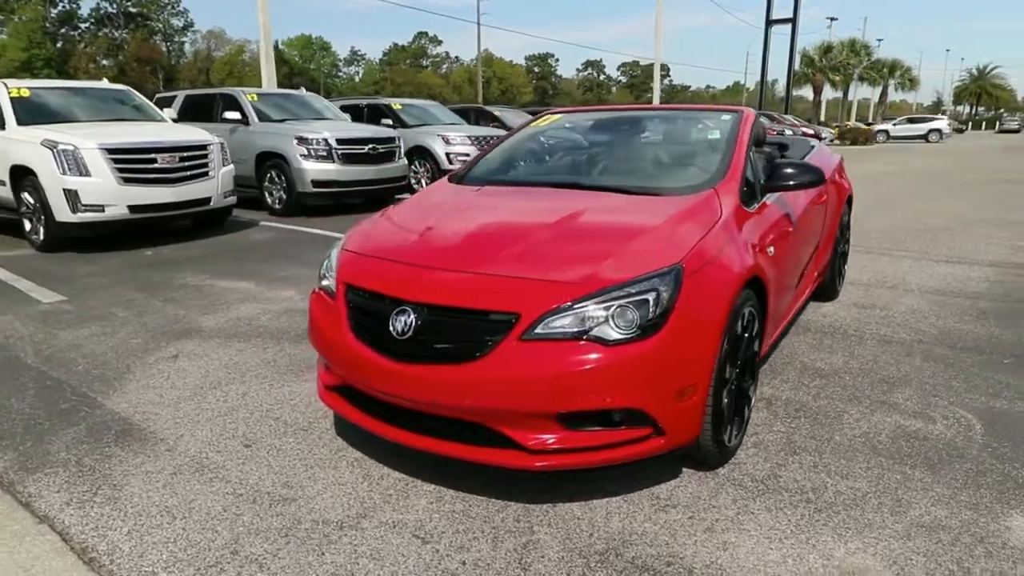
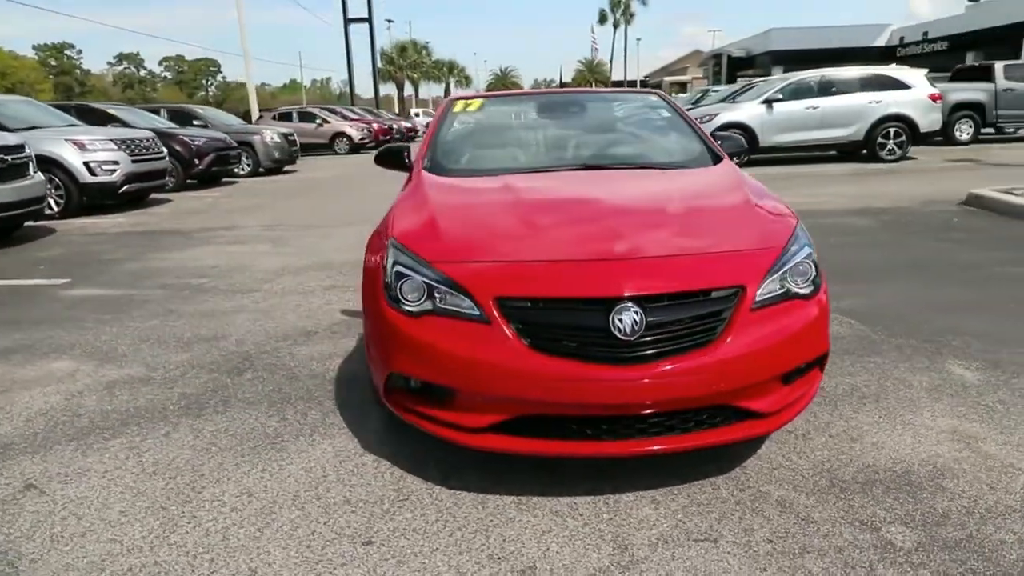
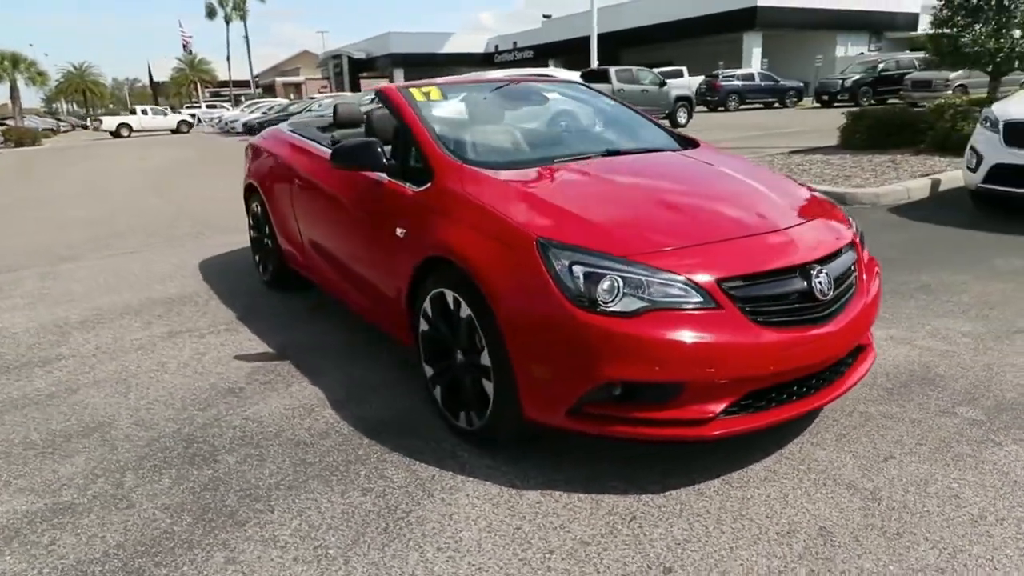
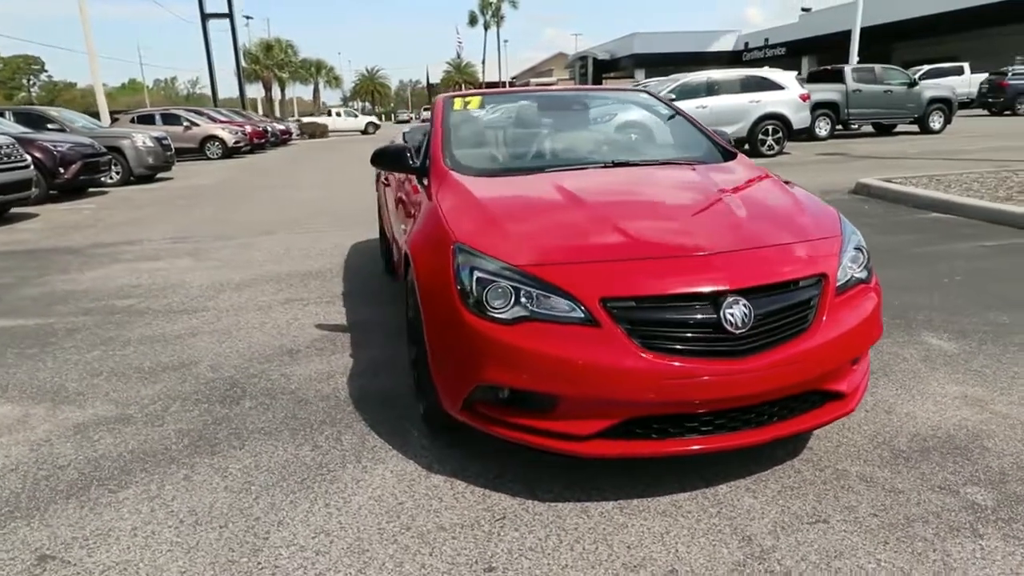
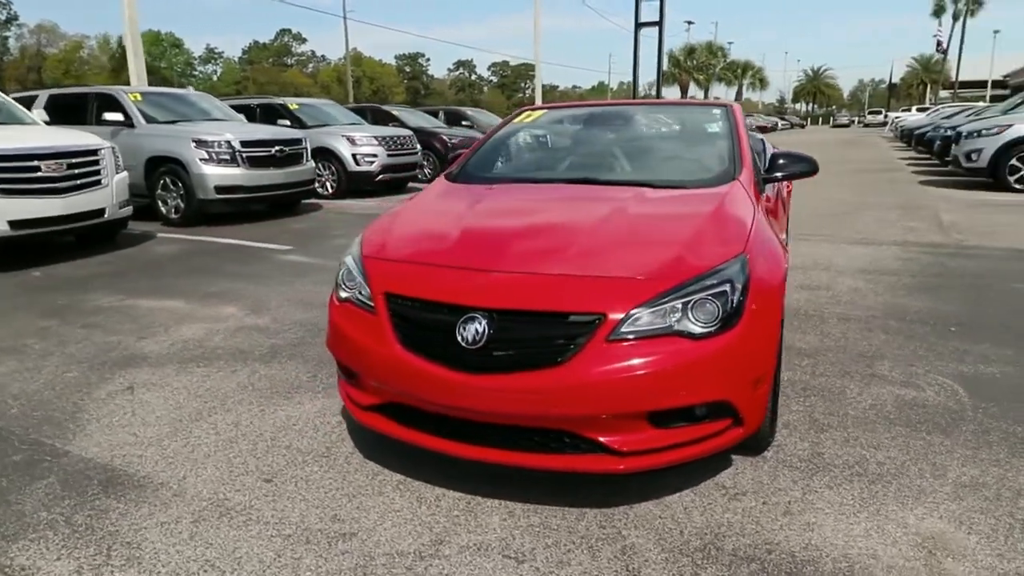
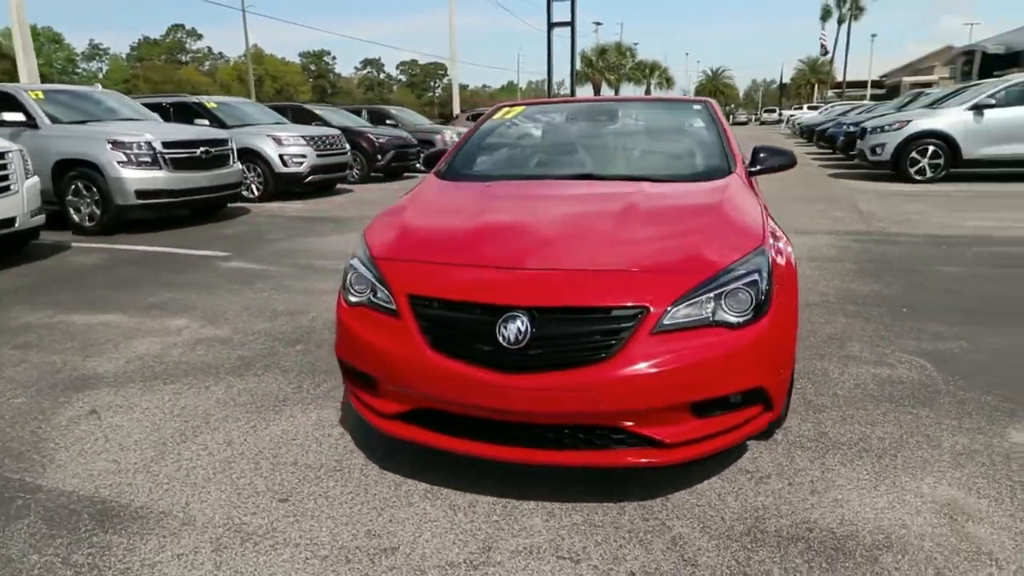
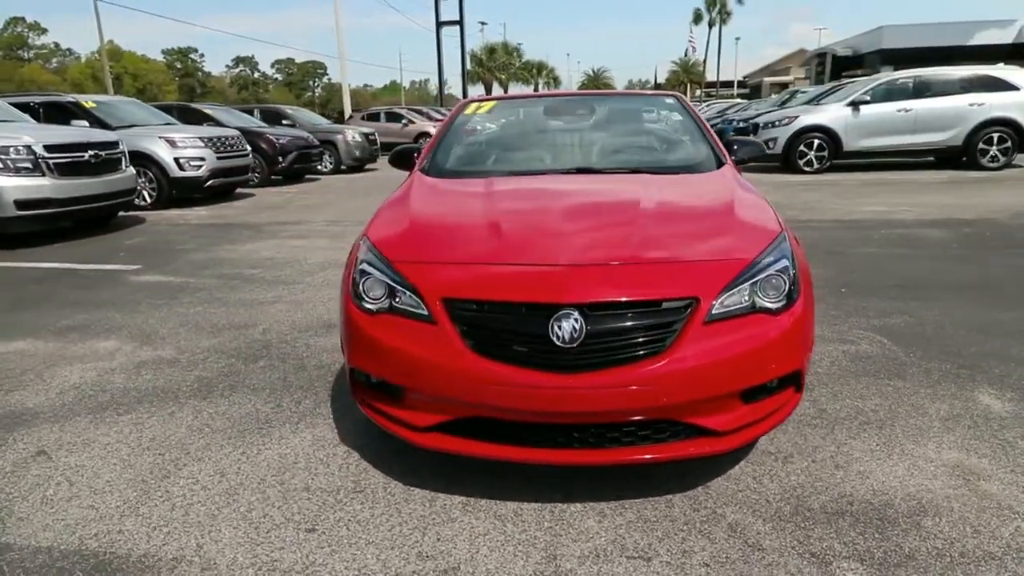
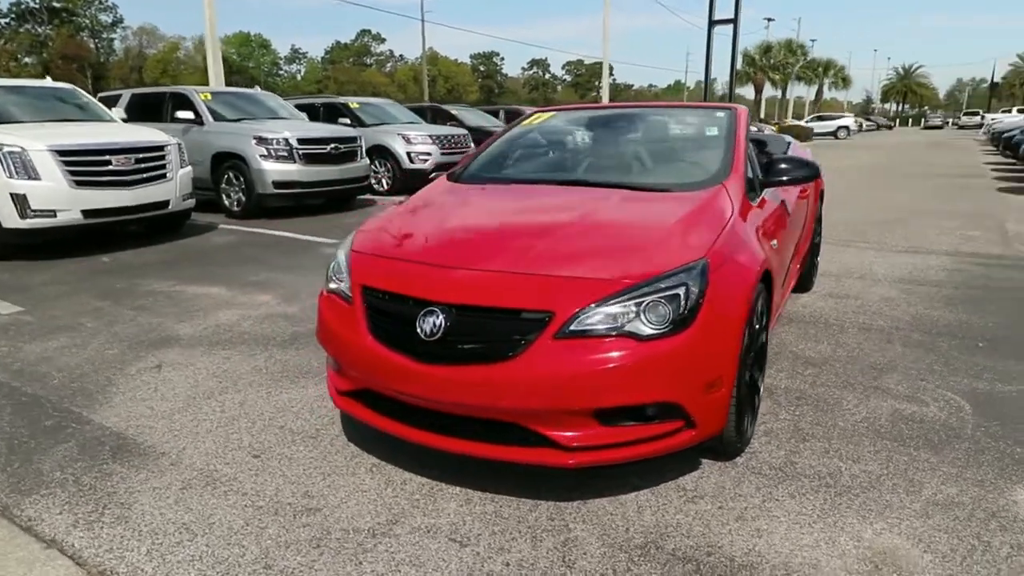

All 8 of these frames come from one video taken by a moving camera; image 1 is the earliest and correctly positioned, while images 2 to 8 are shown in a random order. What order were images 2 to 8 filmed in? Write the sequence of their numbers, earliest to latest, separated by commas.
8, 5, 6, 7, 2, 4, 3
